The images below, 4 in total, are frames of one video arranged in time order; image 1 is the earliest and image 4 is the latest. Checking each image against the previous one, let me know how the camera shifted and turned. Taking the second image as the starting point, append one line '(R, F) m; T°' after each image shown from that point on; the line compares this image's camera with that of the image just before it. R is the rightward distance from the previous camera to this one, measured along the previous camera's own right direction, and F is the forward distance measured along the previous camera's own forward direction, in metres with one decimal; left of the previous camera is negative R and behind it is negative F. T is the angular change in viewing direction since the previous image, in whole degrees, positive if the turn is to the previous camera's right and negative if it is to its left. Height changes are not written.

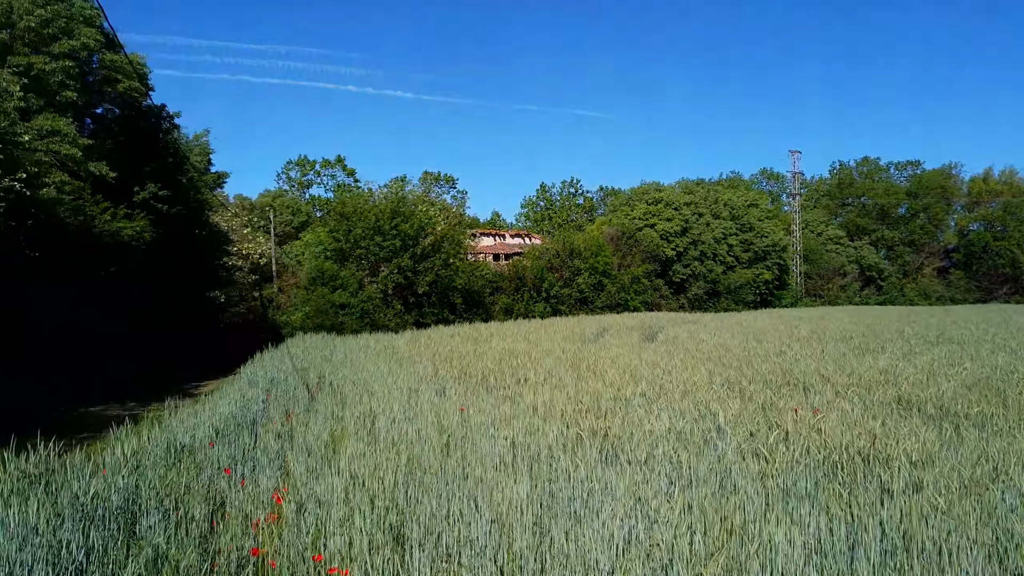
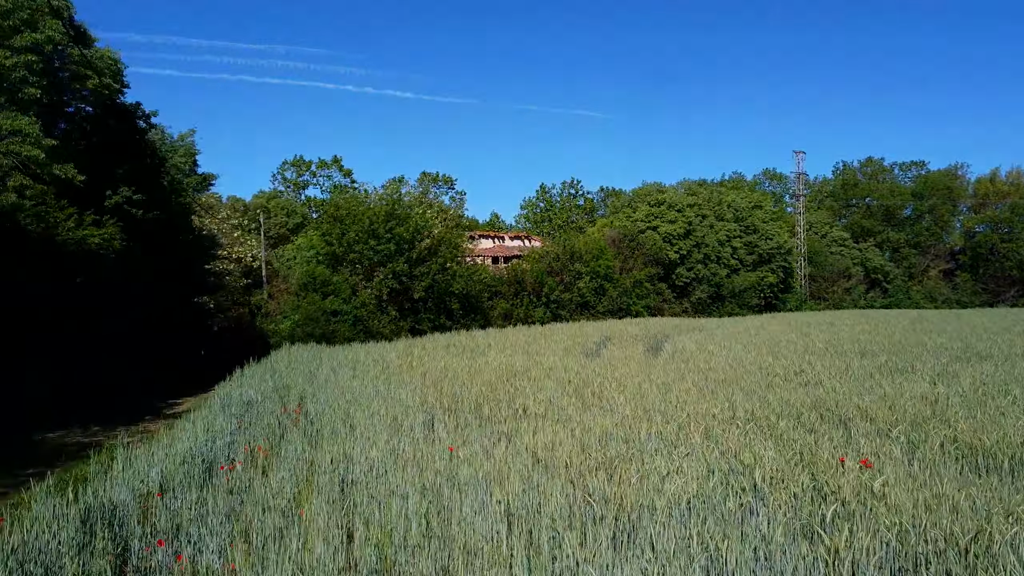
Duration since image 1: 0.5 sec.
(0.0, +0.8) m; 0°
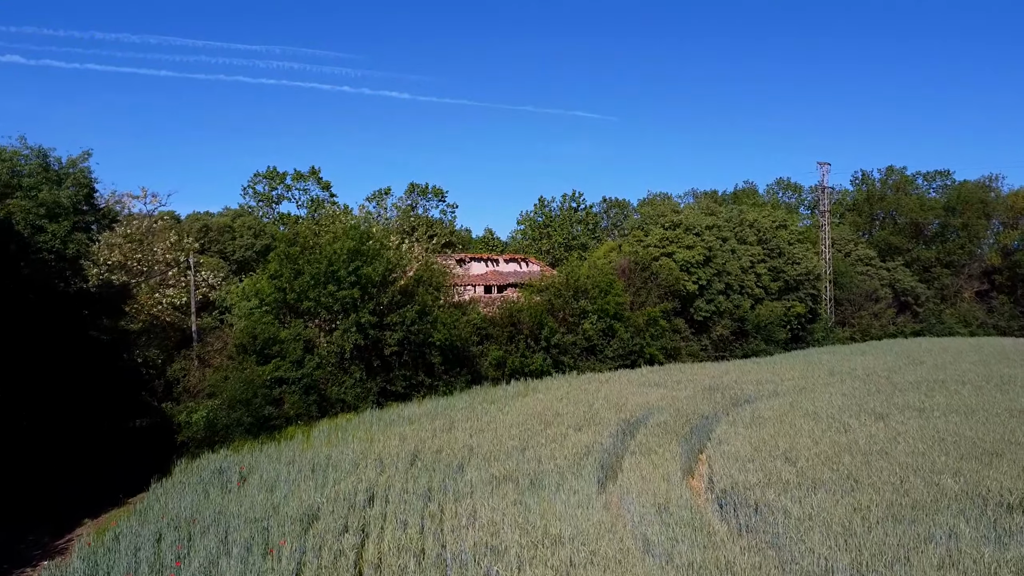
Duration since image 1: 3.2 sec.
(+0.1, +4.5) m; 0°
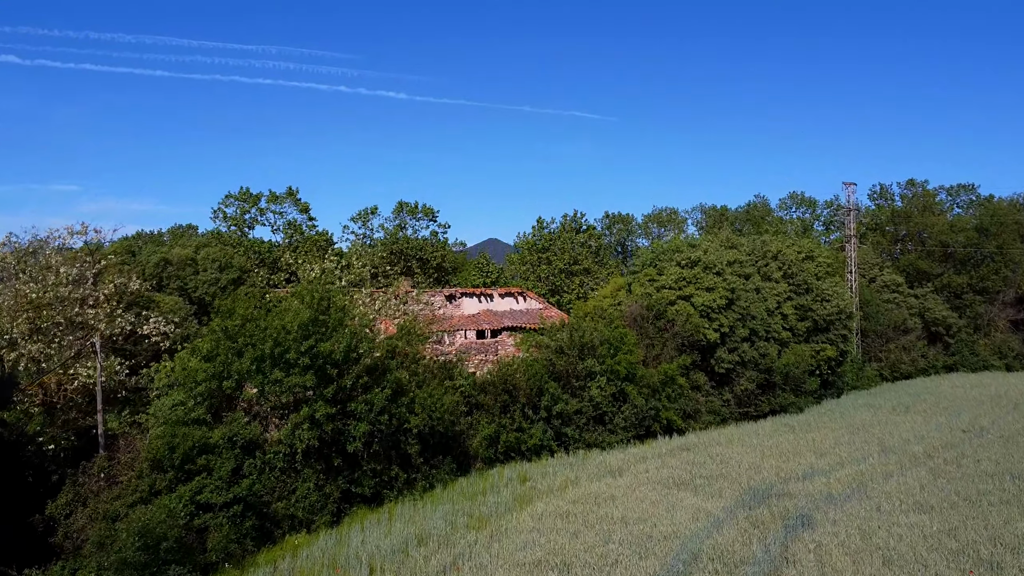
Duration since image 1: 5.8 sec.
(+0.1, +3.9) m; 0°
